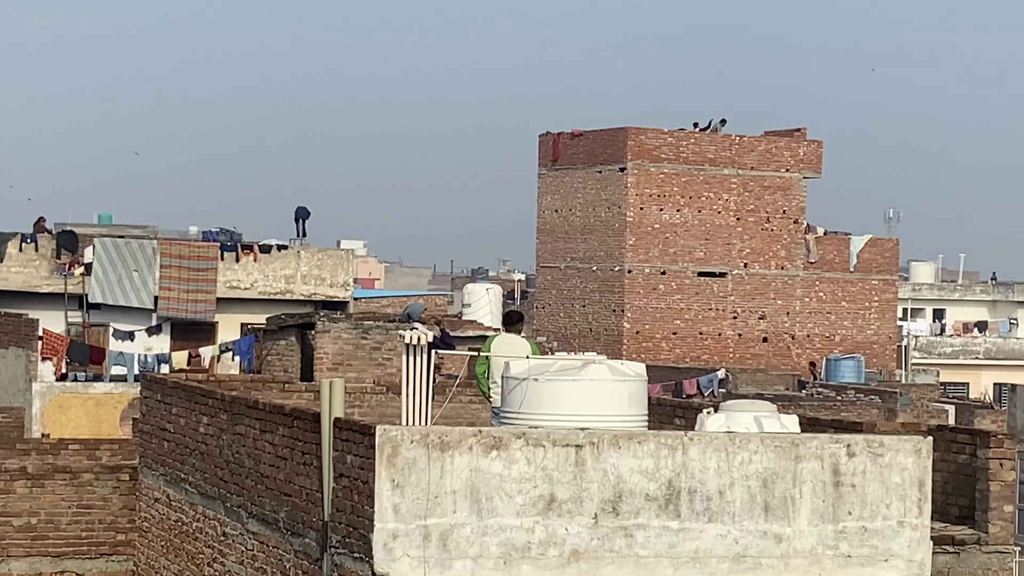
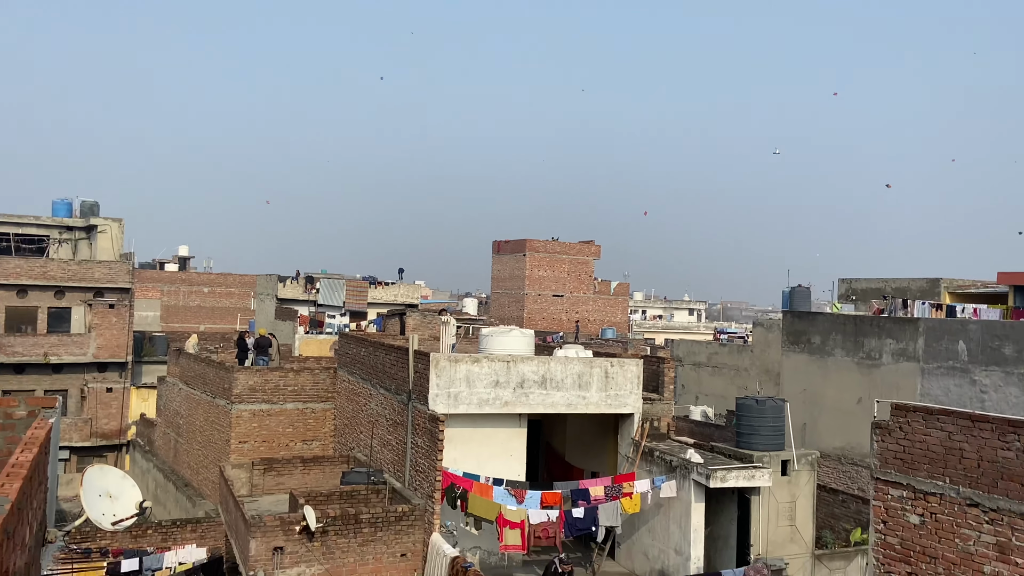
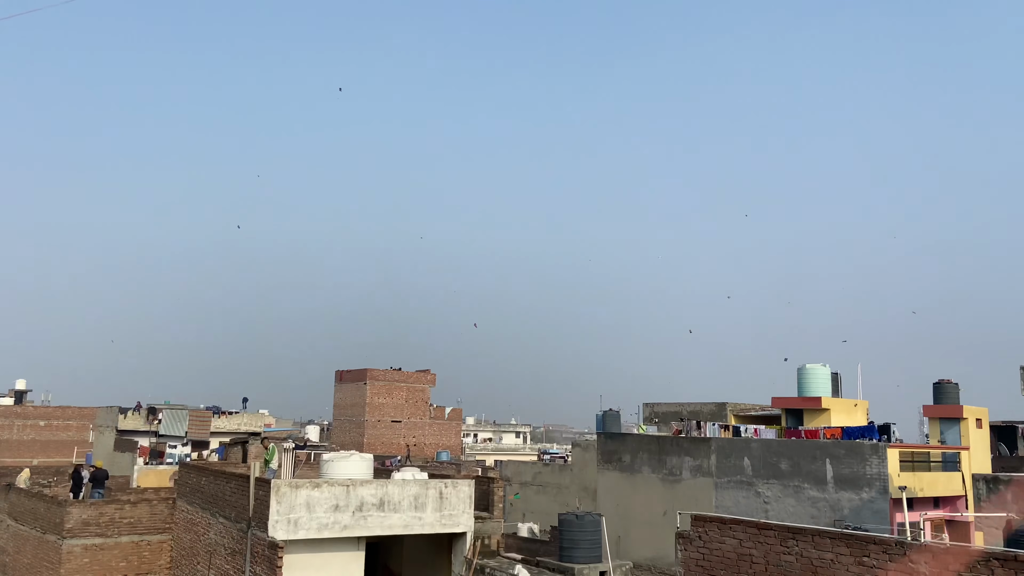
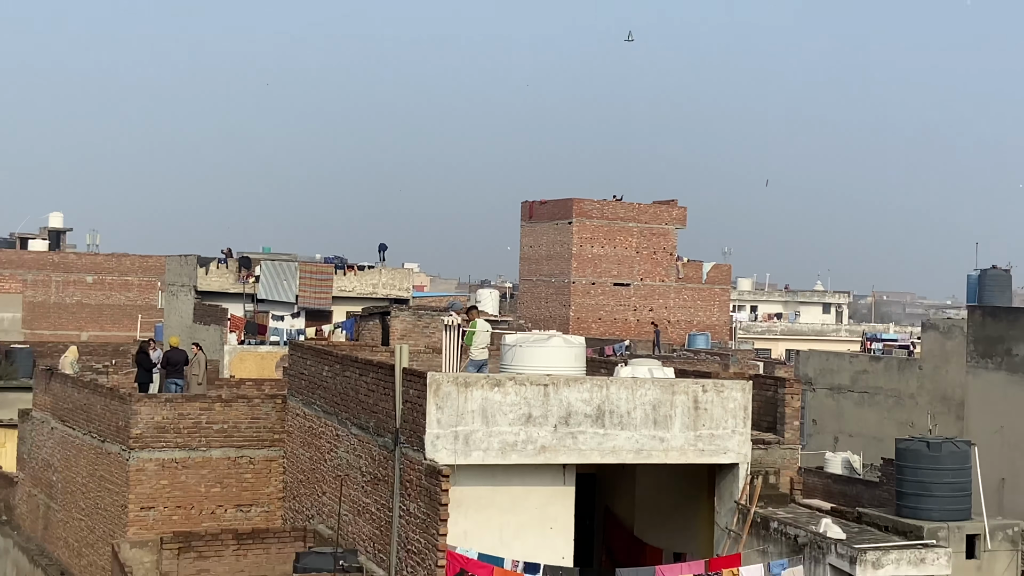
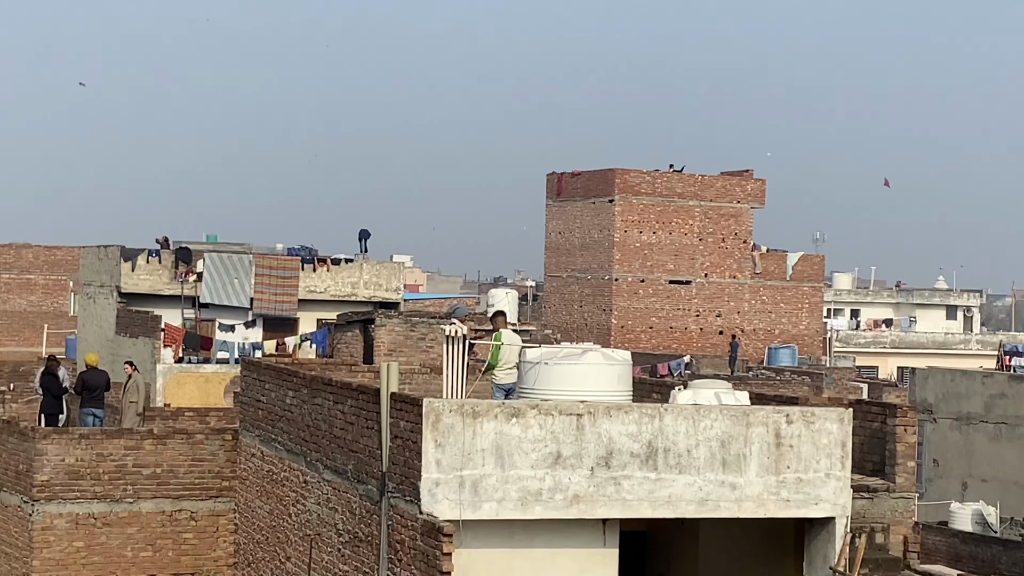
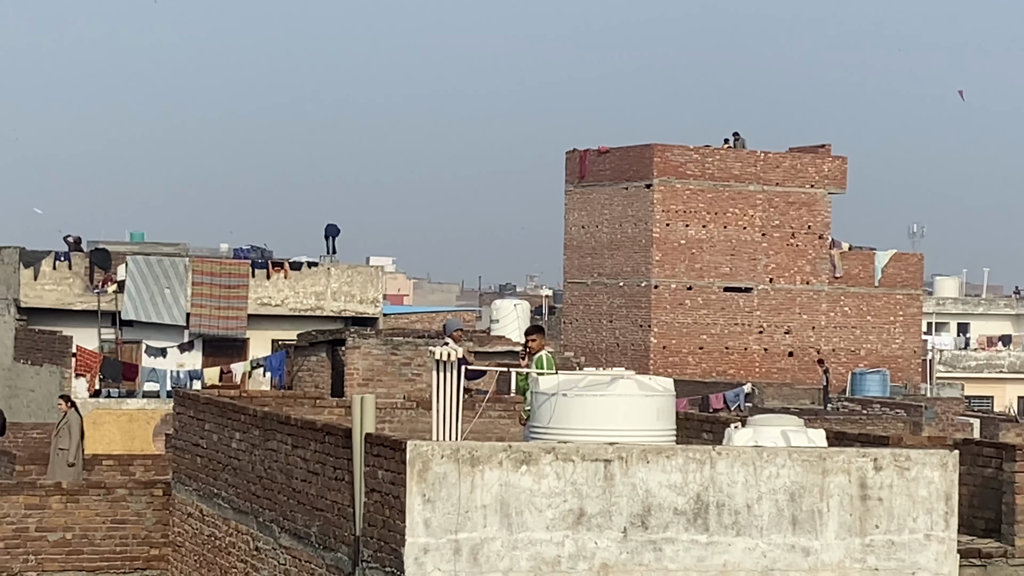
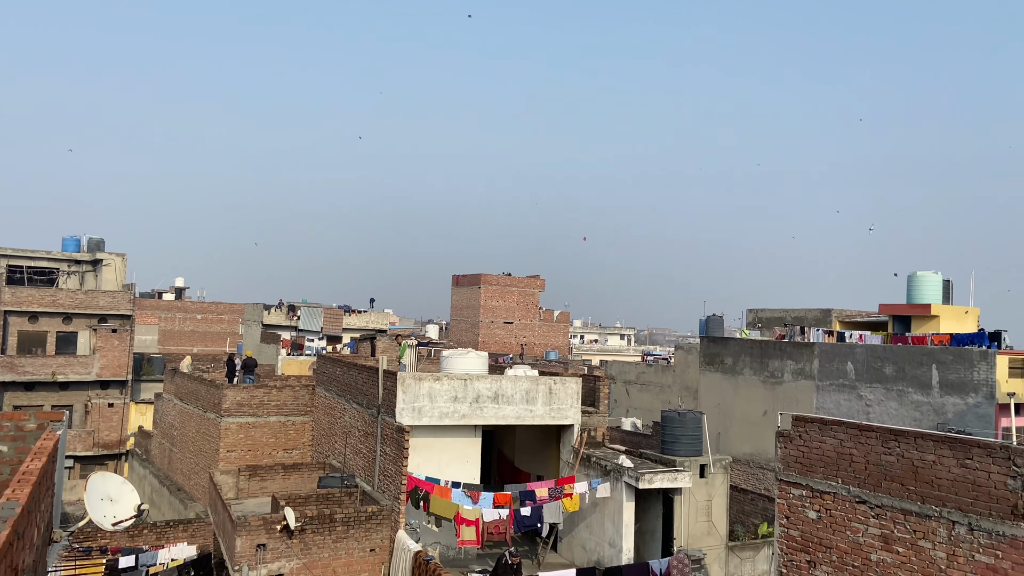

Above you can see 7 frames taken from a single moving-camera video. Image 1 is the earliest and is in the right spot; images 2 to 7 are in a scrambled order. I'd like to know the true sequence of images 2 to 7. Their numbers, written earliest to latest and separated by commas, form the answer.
6, 5, 4, 2, 7, 3
